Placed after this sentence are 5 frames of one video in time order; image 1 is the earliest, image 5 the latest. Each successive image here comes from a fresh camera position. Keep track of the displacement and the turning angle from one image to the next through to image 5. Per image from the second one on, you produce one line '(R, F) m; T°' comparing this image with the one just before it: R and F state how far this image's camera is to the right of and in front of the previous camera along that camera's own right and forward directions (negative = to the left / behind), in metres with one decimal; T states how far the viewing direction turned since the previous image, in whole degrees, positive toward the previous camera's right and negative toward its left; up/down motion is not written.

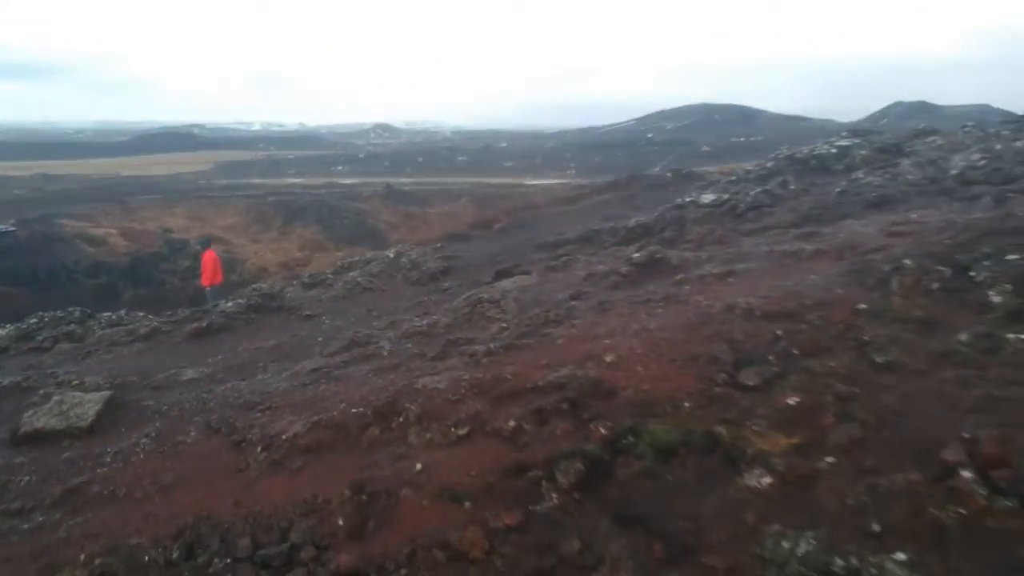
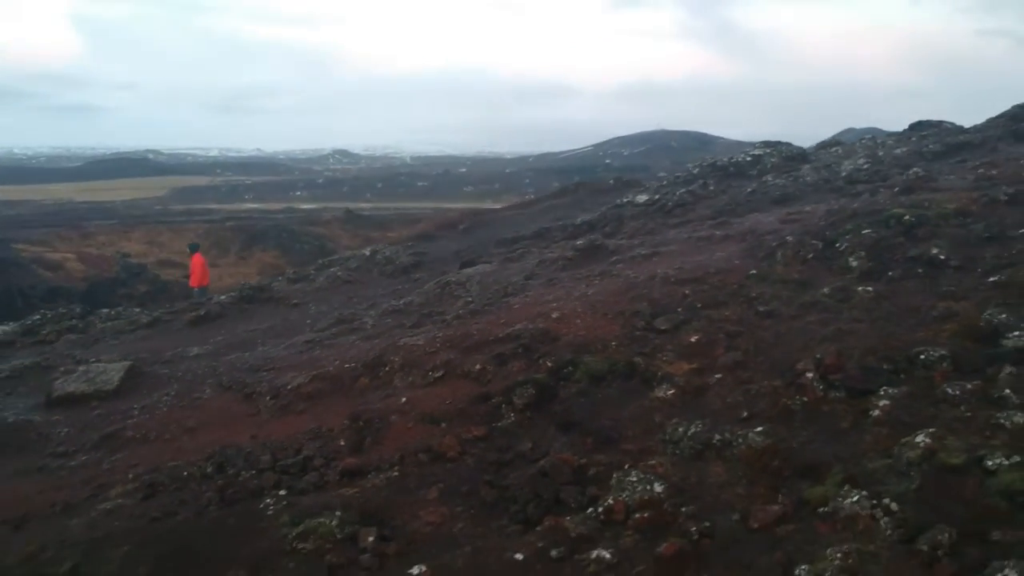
(0.0, -1.5) m; +2°
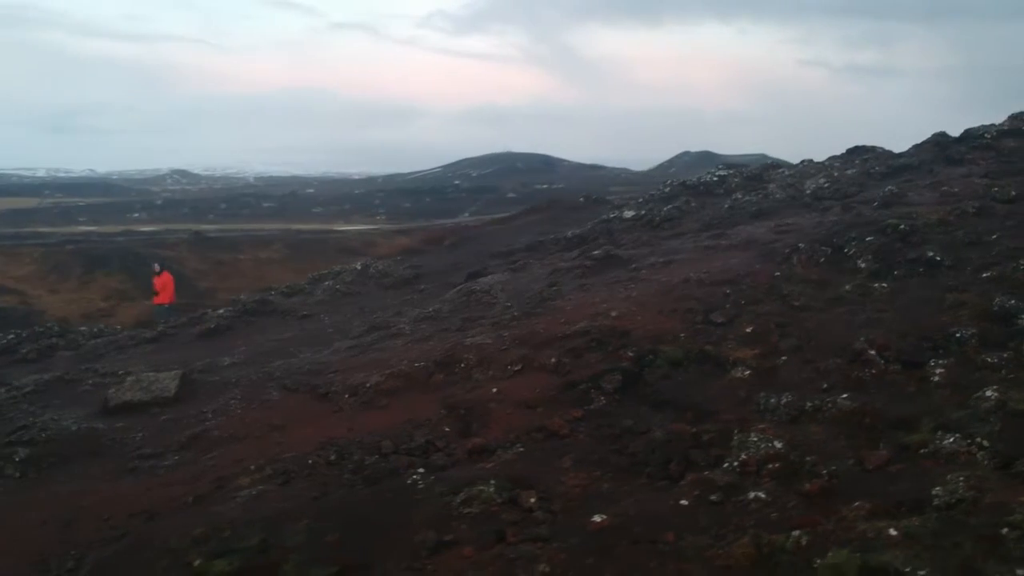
(-1.9, -0.9) m; +9°
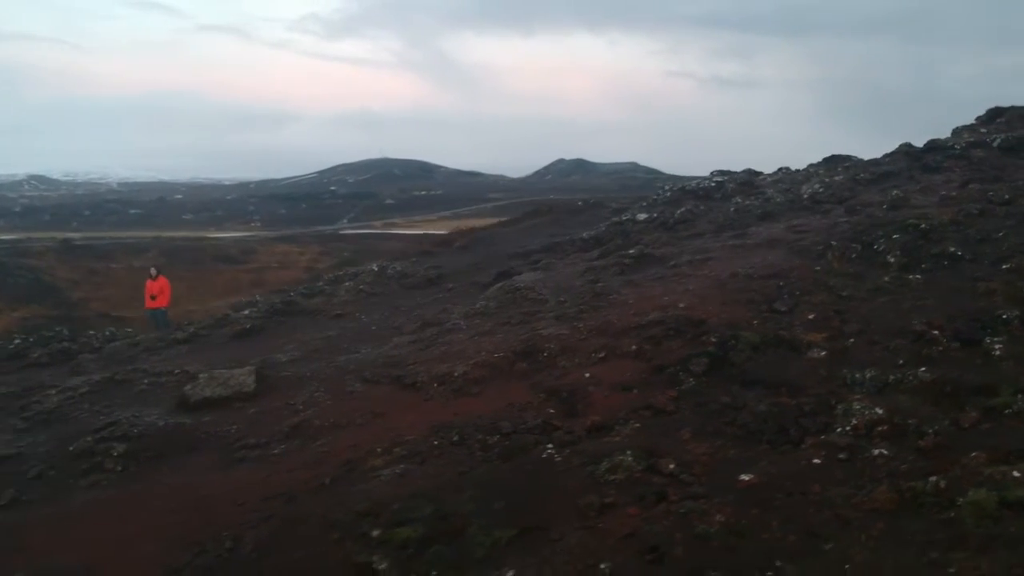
(-1.9, -0.7) m; +7°
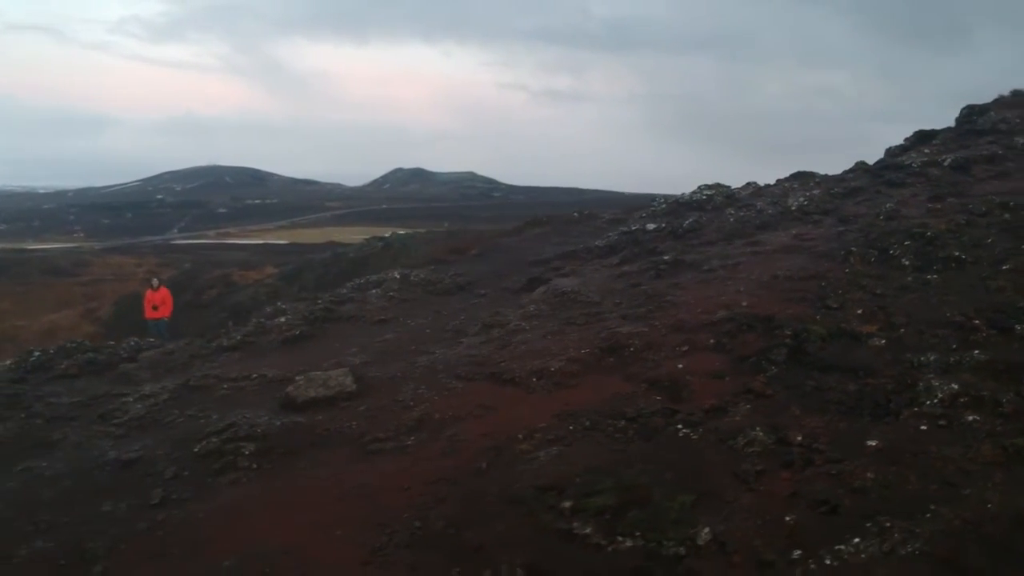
(-2.7, -0.8) m; +9°
